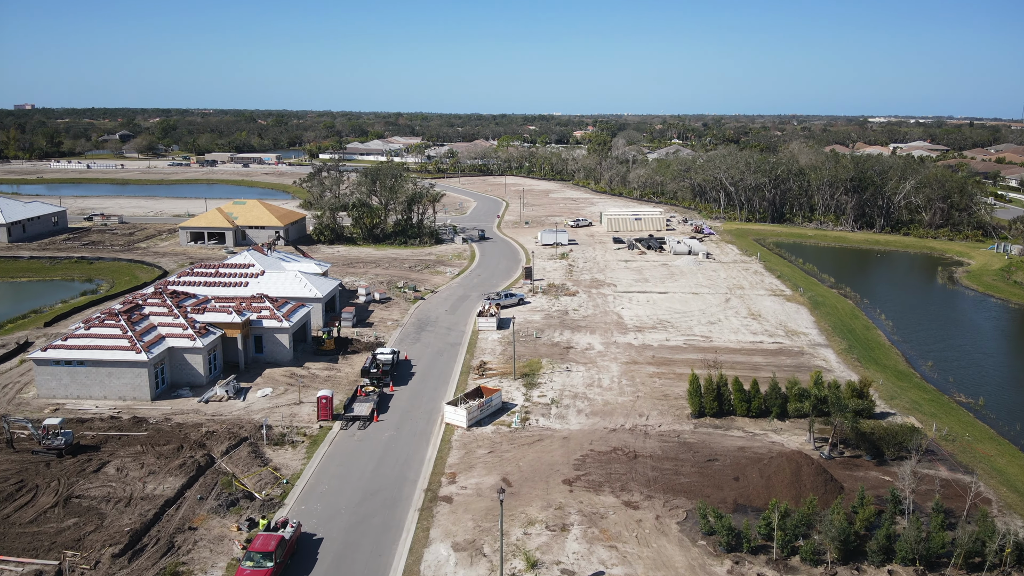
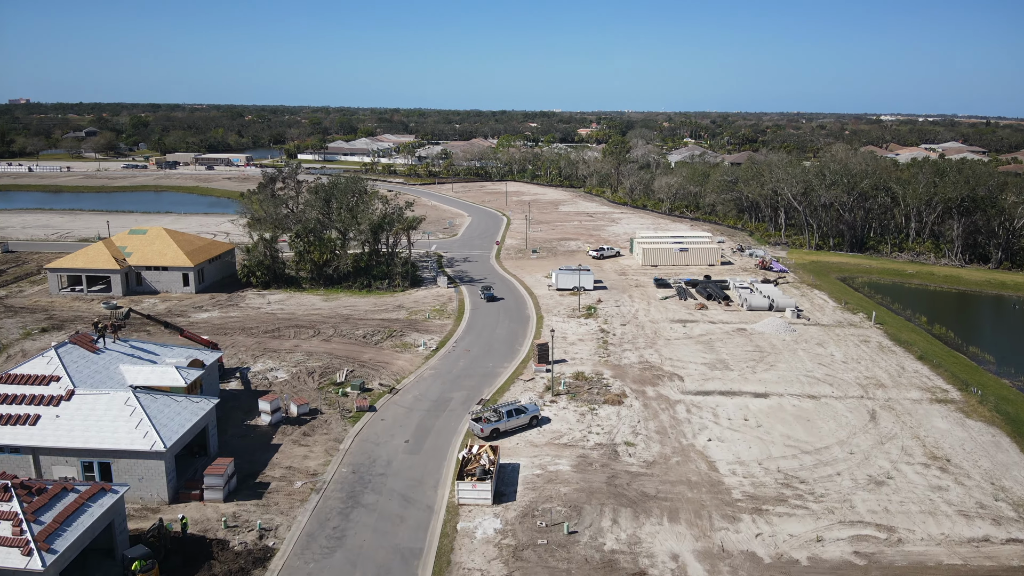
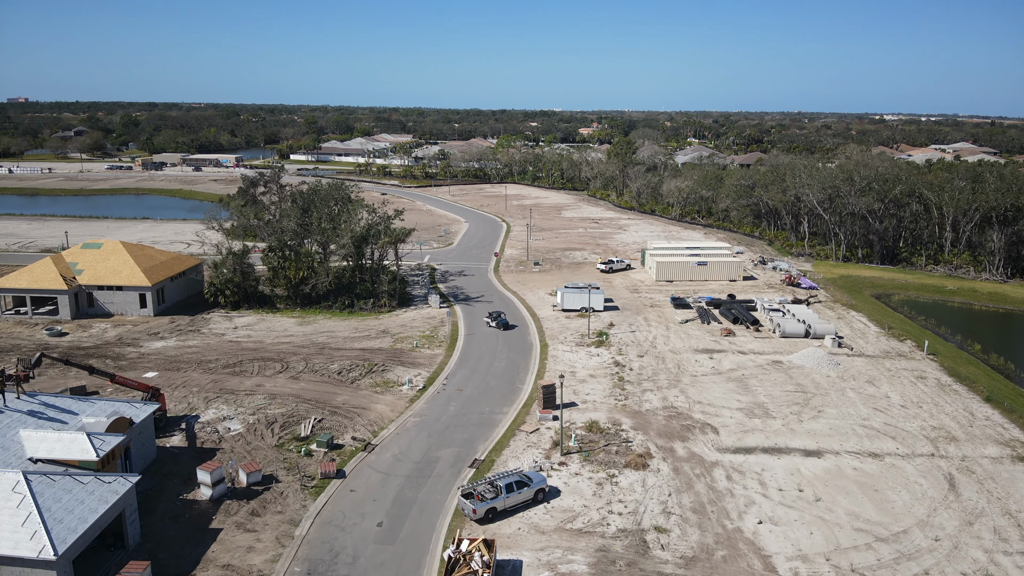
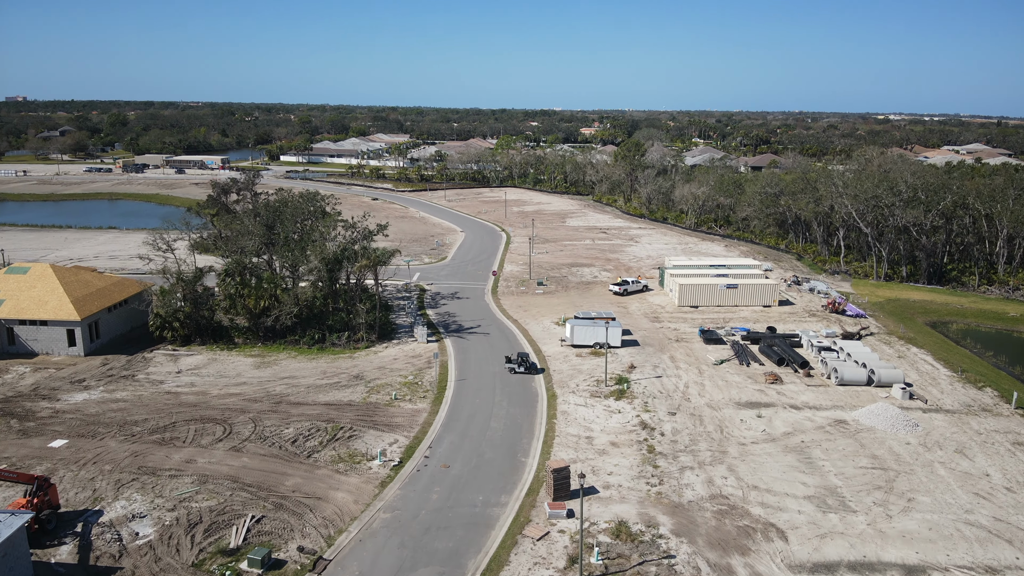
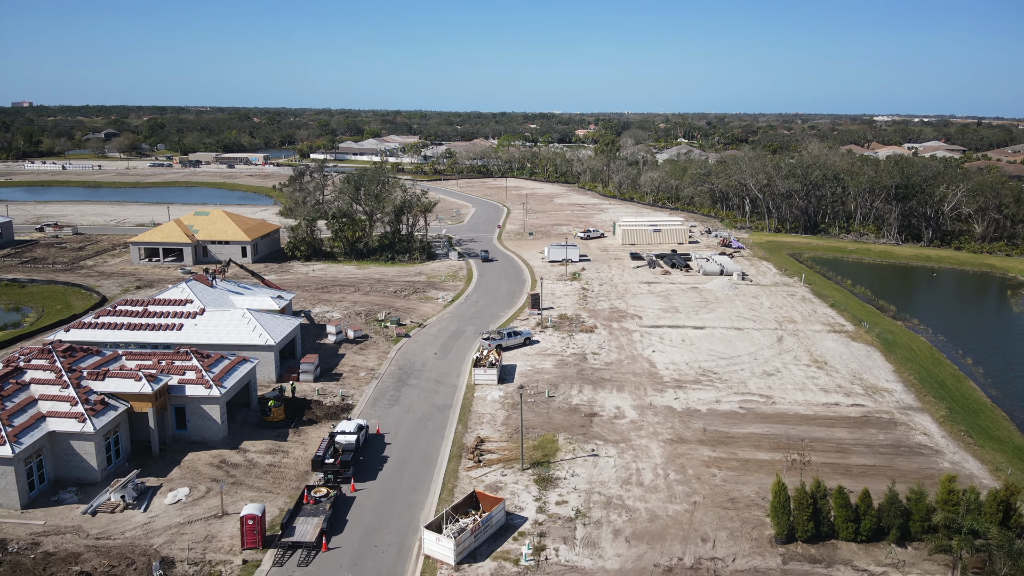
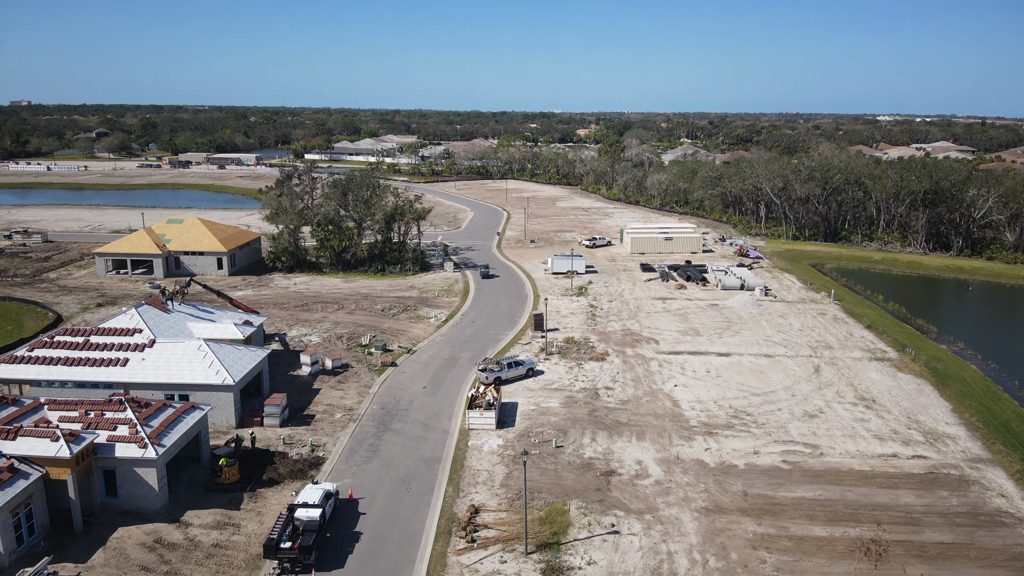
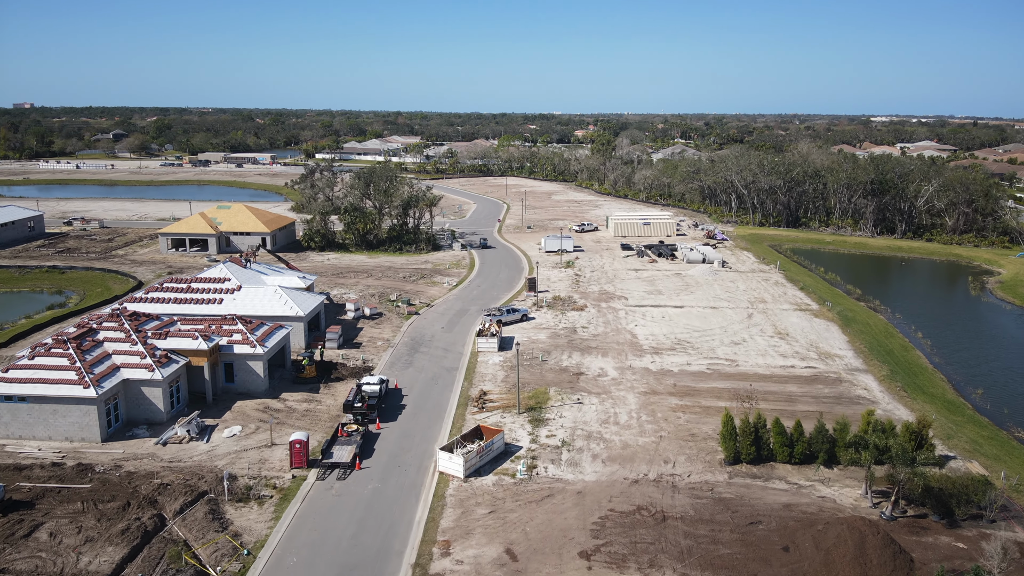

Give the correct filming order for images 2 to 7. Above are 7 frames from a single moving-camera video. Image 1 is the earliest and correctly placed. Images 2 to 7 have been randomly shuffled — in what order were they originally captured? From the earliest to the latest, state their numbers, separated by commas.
7, 5, 6, 2, 3, 4
